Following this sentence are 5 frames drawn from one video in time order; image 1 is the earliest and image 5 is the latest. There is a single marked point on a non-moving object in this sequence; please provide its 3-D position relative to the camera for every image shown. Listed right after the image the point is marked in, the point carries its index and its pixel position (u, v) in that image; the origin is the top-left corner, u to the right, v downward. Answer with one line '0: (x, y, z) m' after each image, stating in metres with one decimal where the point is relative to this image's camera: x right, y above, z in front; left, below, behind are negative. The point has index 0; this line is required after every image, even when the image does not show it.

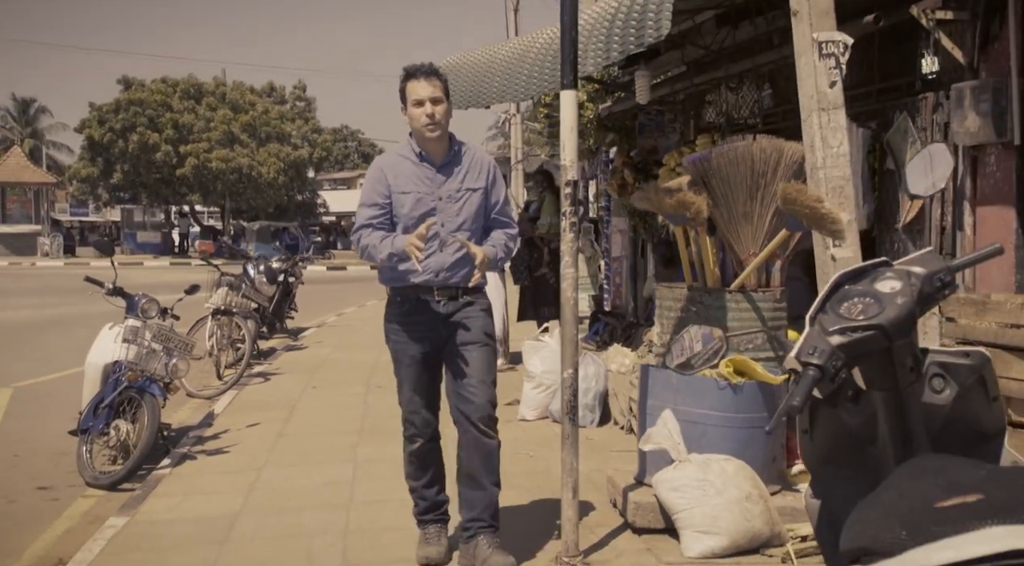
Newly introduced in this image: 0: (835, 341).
0: (+0.8, -0.1, +1.7) m
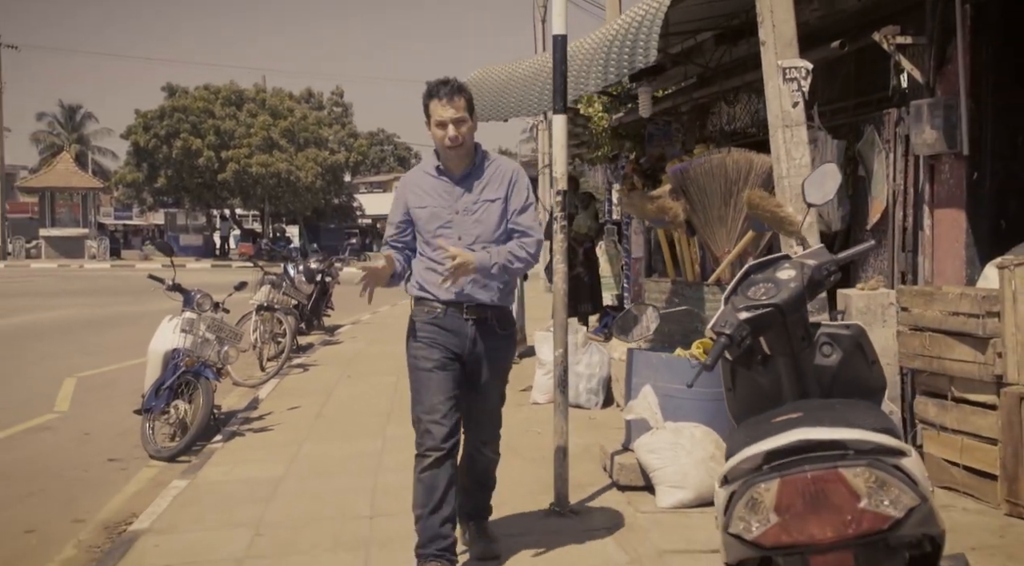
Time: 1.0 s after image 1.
0: (+0.7, -0.1, +2.3) m
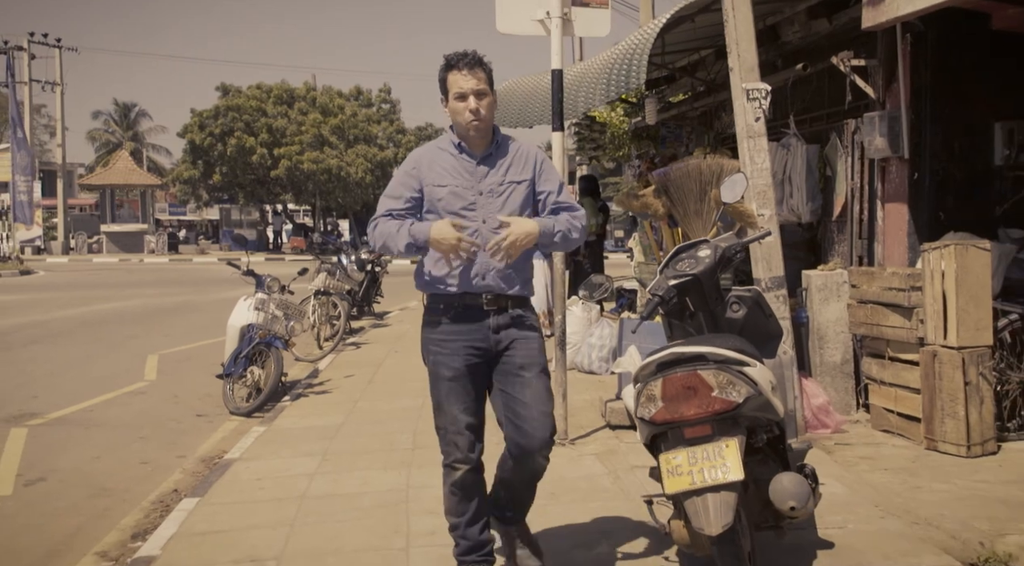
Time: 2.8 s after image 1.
0: (+0.7, 0.0, +3.2) m
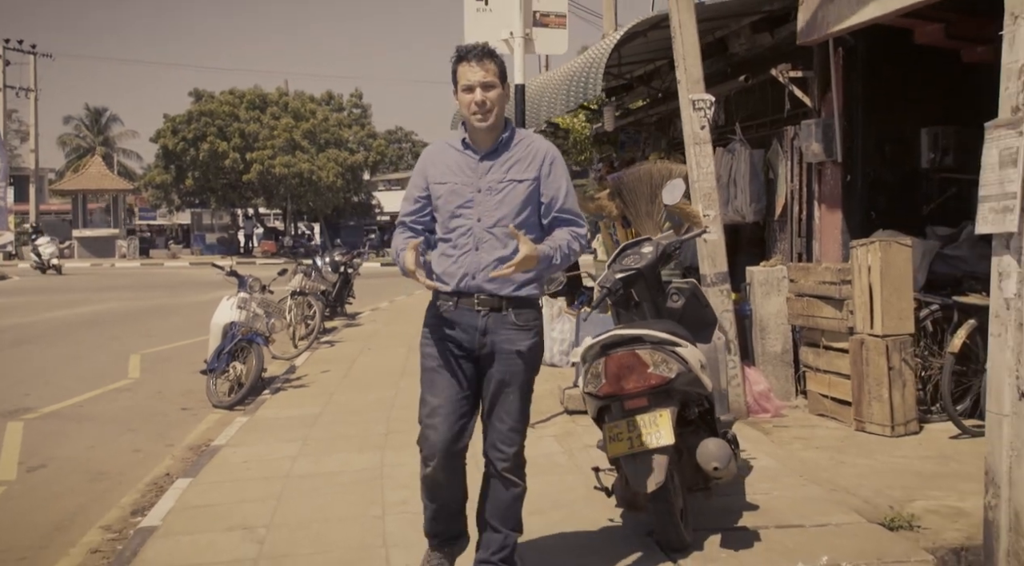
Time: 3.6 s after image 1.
0: (+0.5, 0.0, +3.6) m
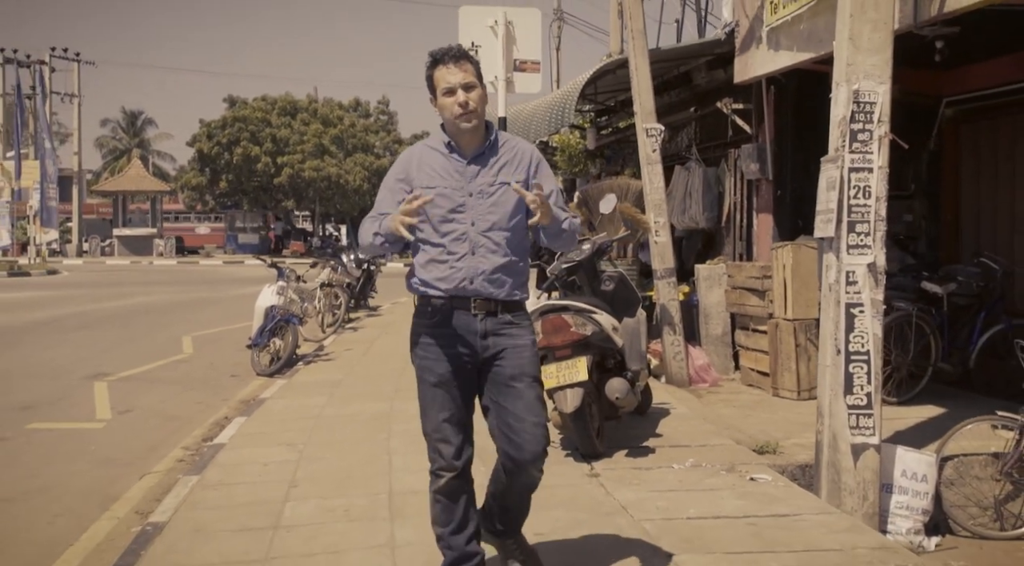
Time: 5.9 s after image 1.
0: (+0.3, +0.1, +4.9) m
